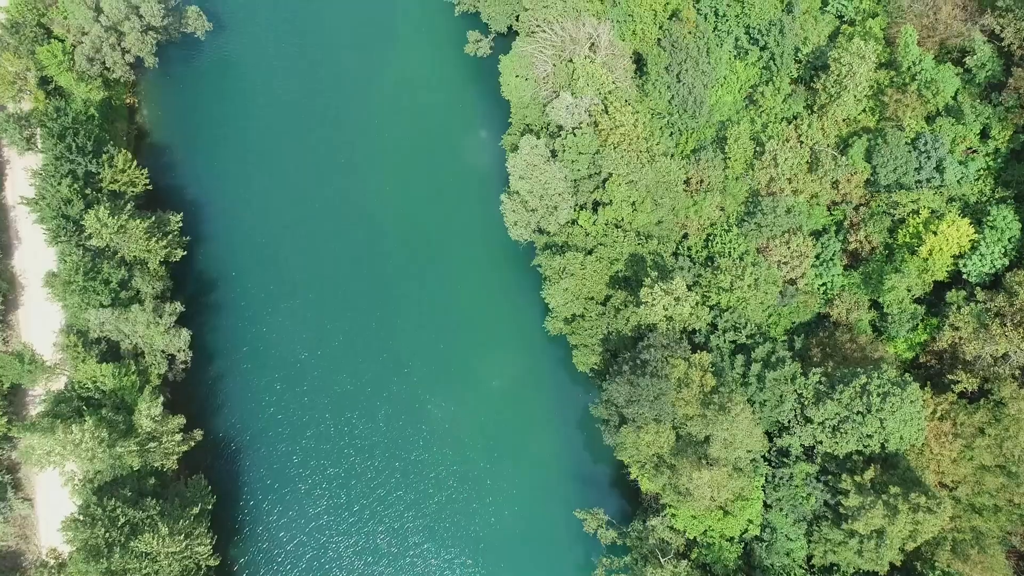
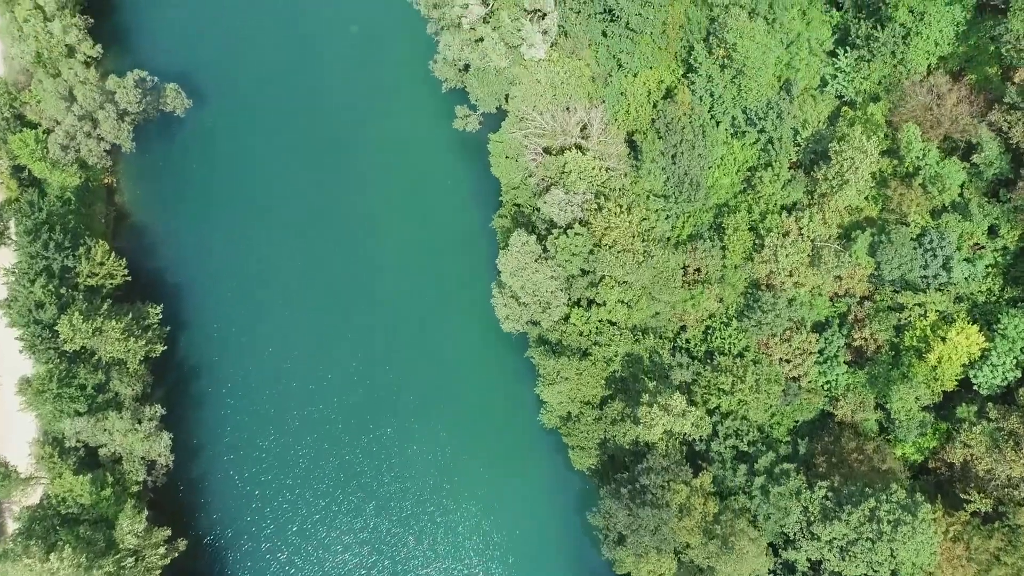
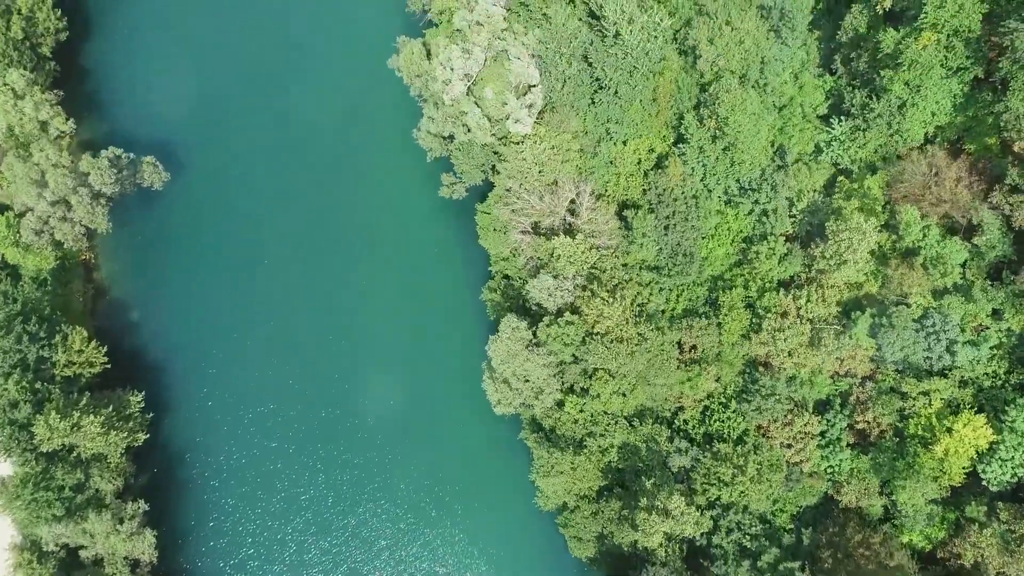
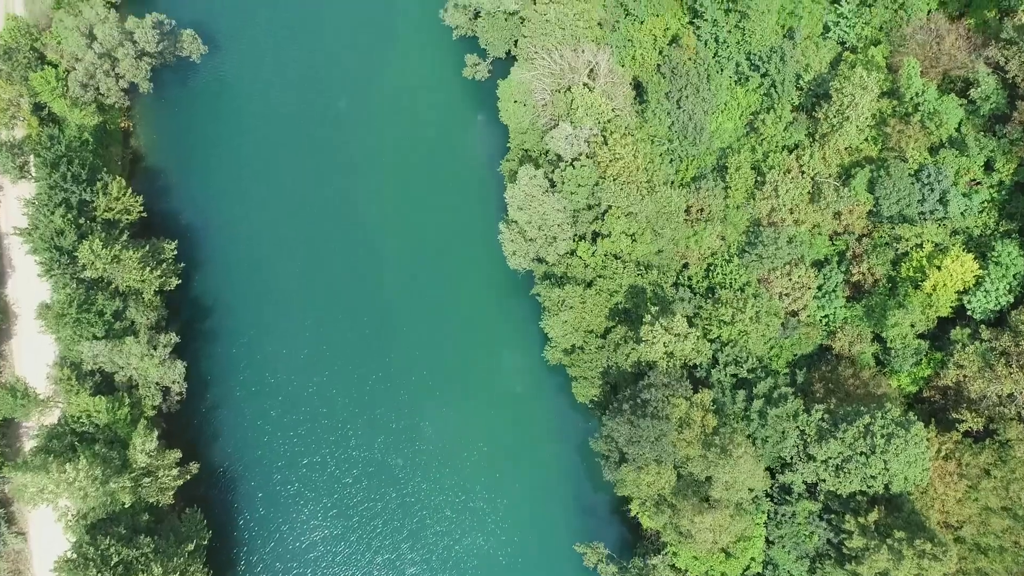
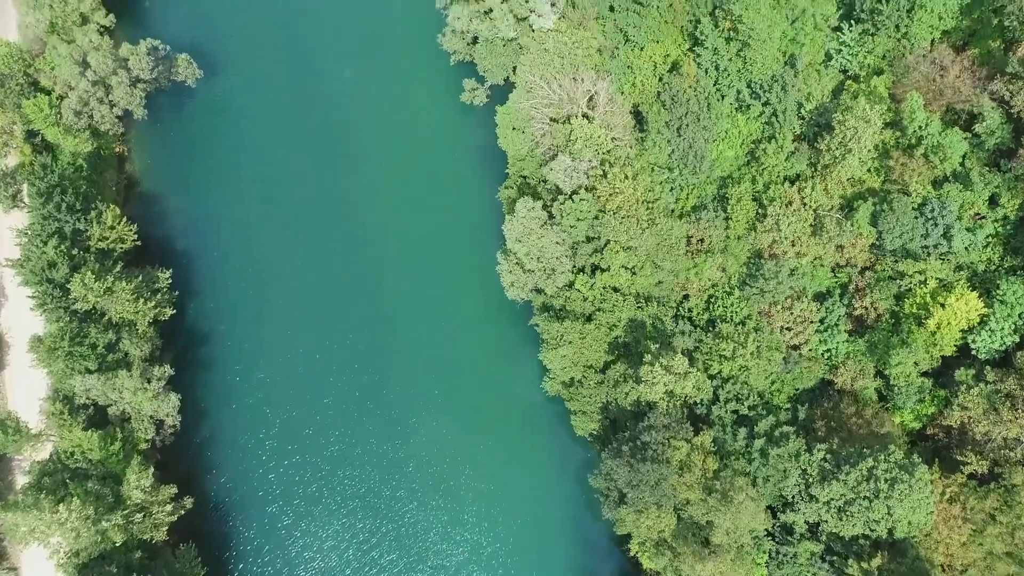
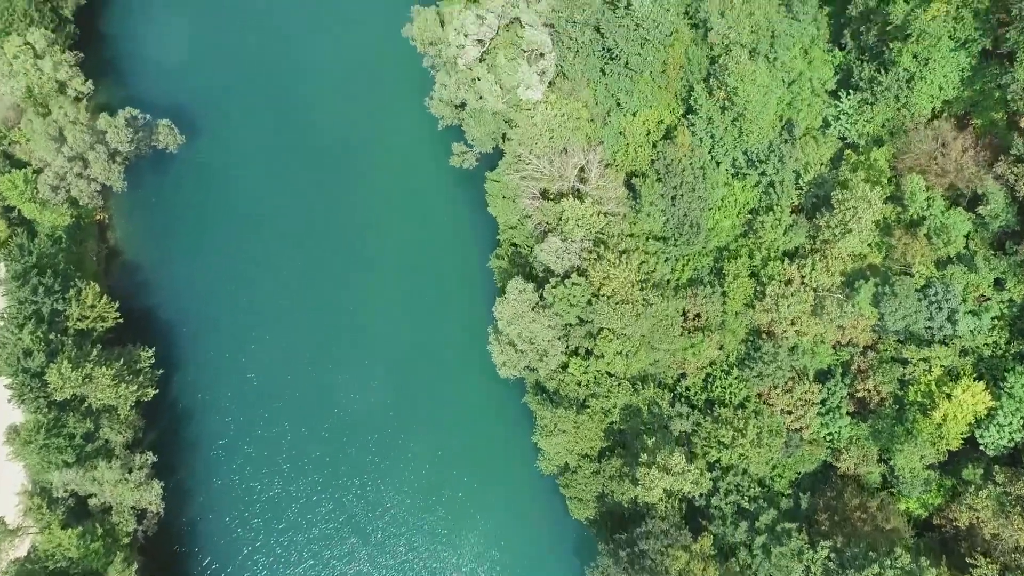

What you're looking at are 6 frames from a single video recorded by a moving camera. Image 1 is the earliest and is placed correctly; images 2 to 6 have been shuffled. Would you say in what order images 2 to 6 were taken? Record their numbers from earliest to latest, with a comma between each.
4, 5, 2, 6, 3
